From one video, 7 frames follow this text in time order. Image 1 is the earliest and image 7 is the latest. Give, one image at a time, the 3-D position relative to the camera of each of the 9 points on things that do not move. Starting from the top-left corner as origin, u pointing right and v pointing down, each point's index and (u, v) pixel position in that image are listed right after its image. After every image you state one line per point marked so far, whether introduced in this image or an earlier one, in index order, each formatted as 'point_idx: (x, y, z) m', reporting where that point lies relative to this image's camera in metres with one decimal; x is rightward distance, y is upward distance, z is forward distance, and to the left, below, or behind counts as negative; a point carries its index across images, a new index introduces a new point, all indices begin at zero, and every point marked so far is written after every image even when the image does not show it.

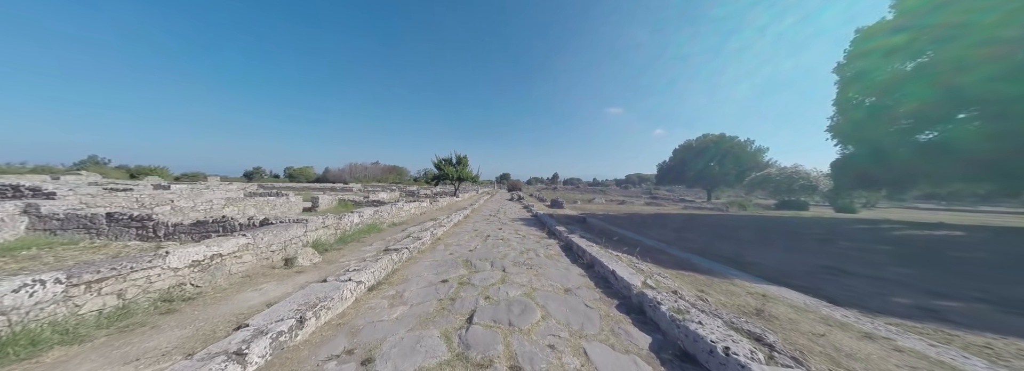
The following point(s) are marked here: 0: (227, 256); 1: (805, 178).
0: (-3.5, -0.9, +2.8) m
1: (+24.8, +0.6, +18.9) m
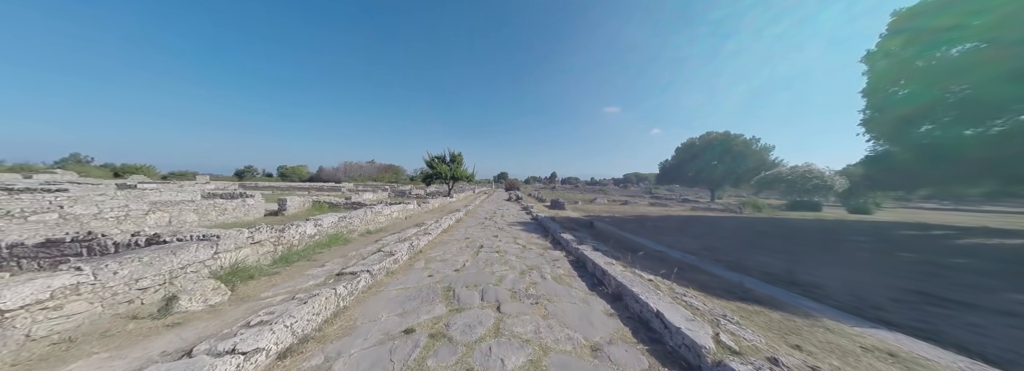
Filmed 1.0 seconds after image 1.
0: (-3.5, -0.9, +1.6) m
1: (+24.6, +0.6, +18.0) m
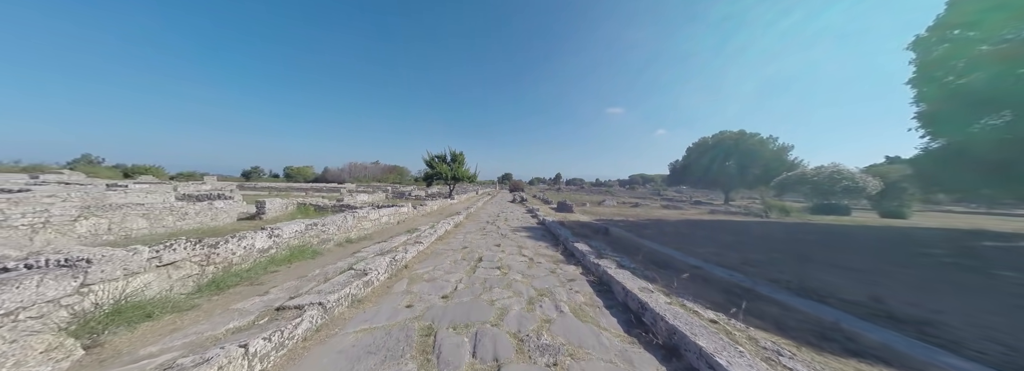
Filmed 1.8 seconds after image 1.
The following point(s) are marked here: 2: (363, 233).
0: (-3.5, -0.9, +0.7) m
1: (+25.0, +0.5, +16.6) m
2: (-3.8, -1.2, +5.7) m
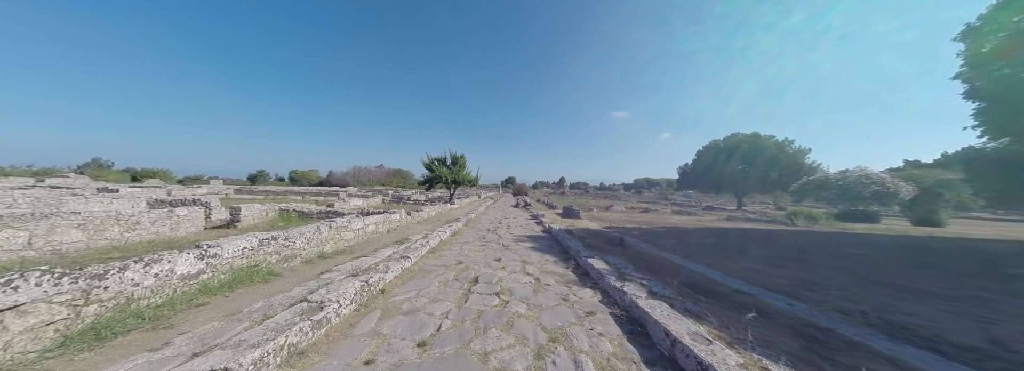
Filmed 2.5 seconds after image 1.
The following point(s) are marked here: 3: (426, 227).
0: (-3.5, -0.9, -0.1) m
1: (+25.2, +0.2, +15.5) m
2: (-3.8, -1.3, +5.0) m
3: (-3.2, -1.5, +8.2) m
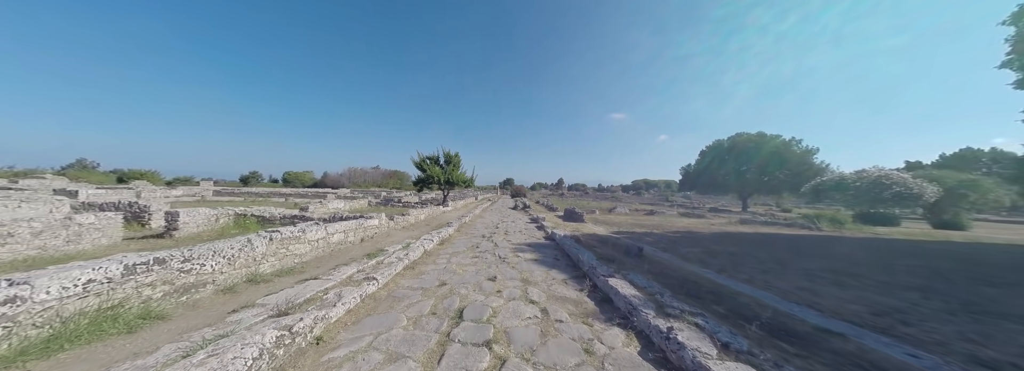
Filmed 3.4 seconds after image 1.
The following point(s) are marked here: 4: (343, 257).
0: (-3.5, -0.9, -1.2) m
1: (+25.1, +0.1, +14.6) m
2: (-3.8, -1.3, +3.8) m
3: (-3.2, -1.5, +7.1) m
4: (-3.4, -1.4, +4.6) m
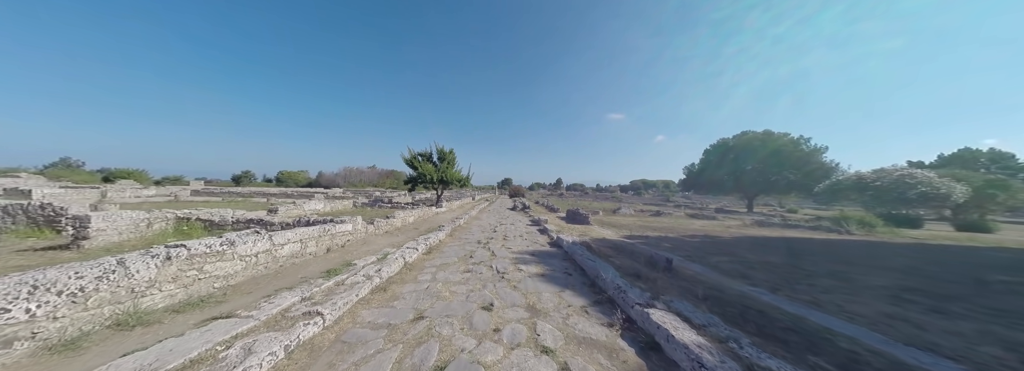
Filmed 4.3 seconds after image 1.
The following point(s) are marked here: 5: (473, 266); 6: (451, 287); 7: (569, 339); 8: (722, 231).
0: (-3.4, -0.8, -2.3) m
1: (+25.0, +0.2, +13.7) m
2: (-3.8, -1.2, +2.7) m
3: (-3.2, -1.5, +6.0) m
4: (-3.4, -1.4, +3.5) m
5: (-0.8, -1.7, +4.9) m
6: (-1.0, -1.7, +3.8) m
7: (+0.6, -1.7, +2.5) m
8: (+9.9, -2.1, +10.6) m
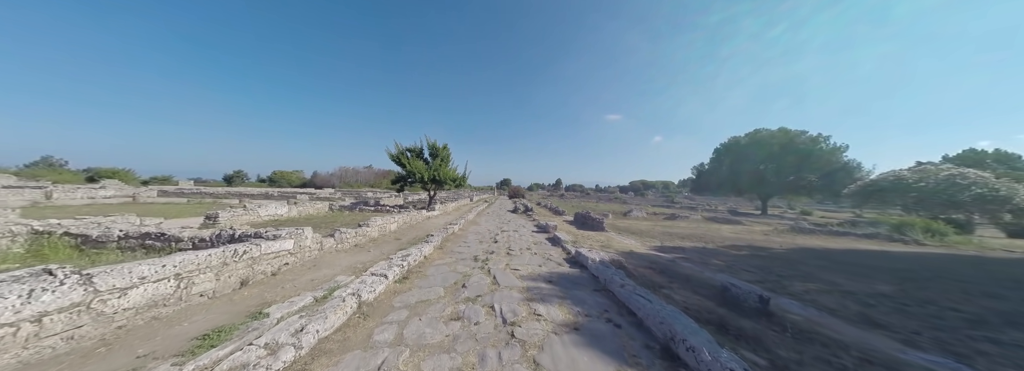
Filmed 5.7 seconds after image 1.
0: (-3.2, -0.8, -3.9) m
1: (+25.1, +0.1, +12.3) m
2: (-3.6, -1.2, +1.1) m
3: (-3.1, -1.5, +4.4) m
4: (-3.2, -1.4, +1.9) m
5: (-0.7, -1.7, +3.3) m
6: (-0.8, -1.7, +2.2) m
7: (+0.8, -1.7, +0.9) m
8: (+10.0, -2.2, +9.0) m
